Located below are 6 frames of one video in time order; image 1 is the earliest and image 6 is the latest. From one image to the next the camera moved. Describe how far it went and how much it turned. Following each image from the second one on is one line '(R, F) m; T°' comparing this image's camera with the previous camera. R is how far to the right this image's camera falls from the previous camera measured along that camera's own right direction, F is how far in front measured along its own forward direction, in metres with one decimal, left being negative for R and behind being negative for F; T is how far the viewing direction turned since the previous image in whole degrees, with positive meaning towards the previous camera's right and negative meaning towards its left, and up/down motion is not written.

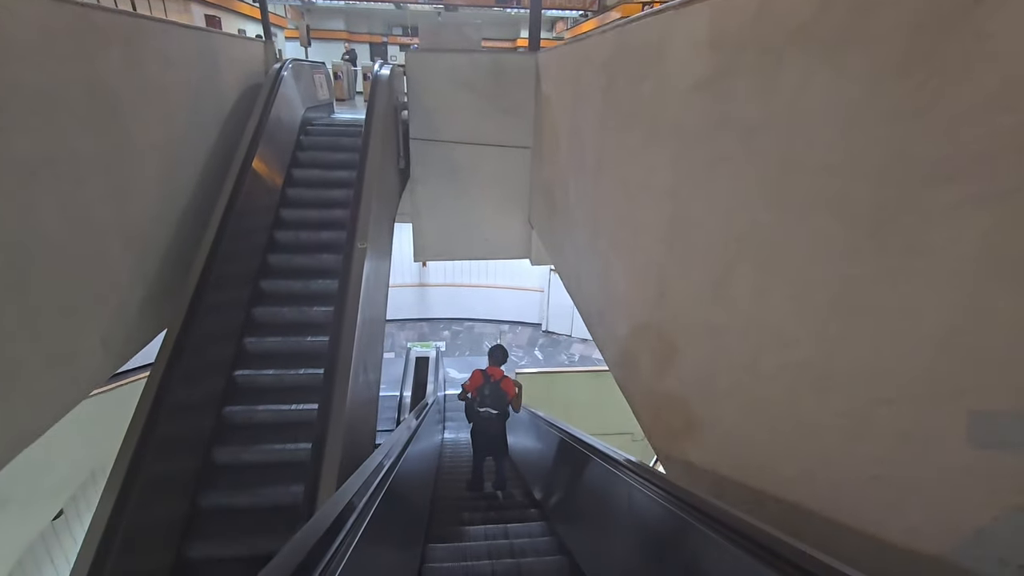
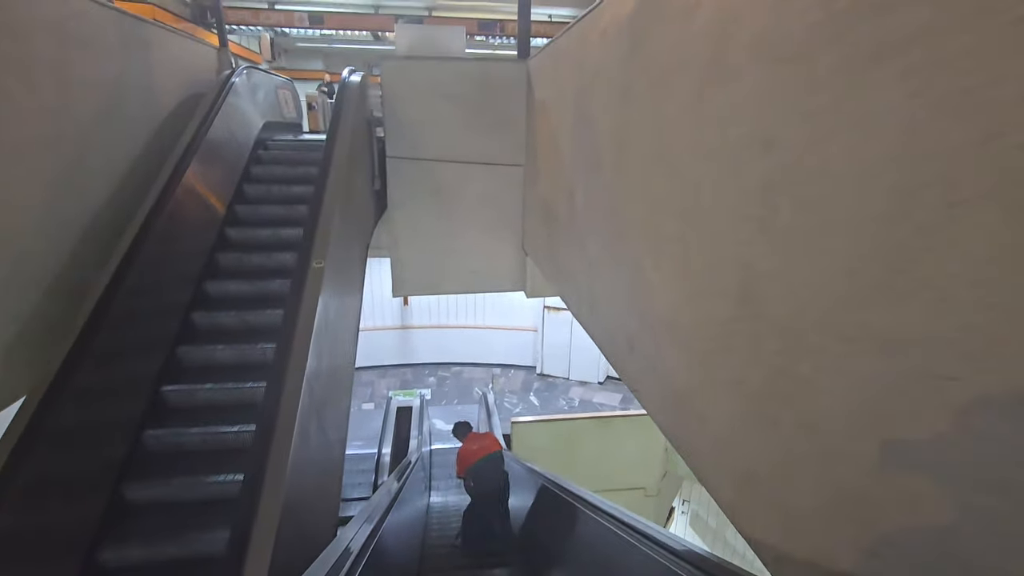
(-0.1, +0.7) m; +2°
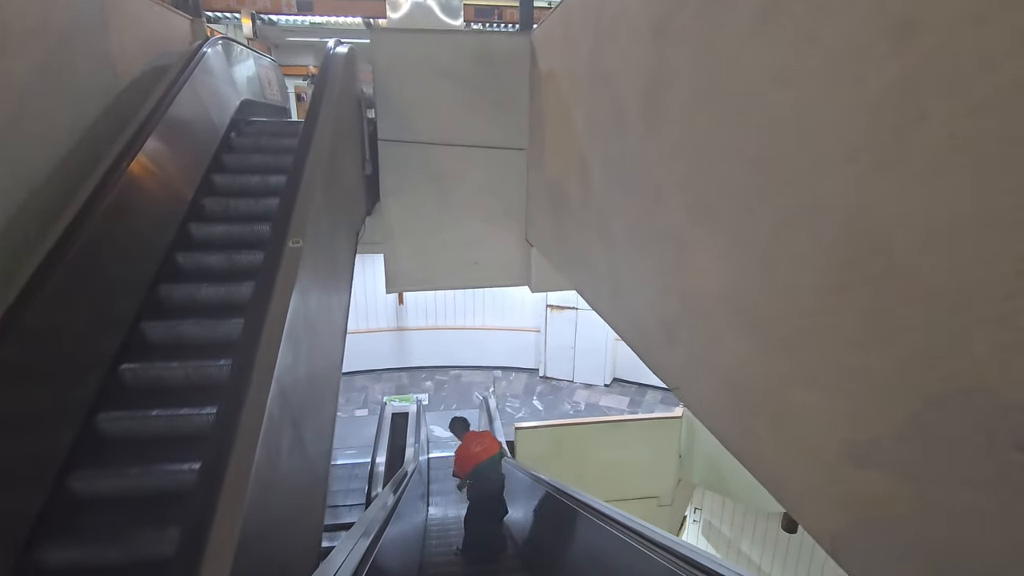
(-0.1, +0.4) m; 0°
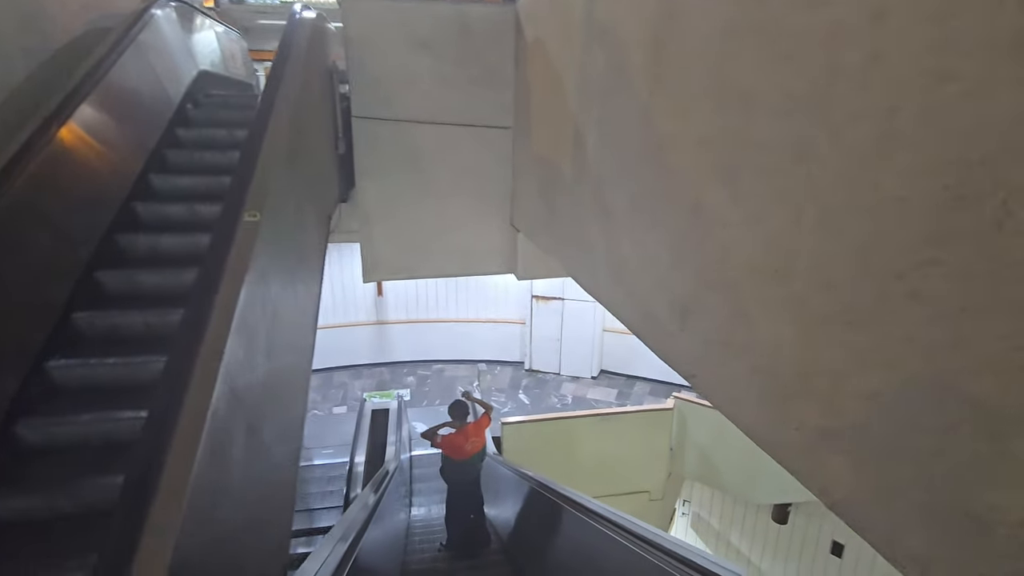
(0.0, +0.2) m; +2°
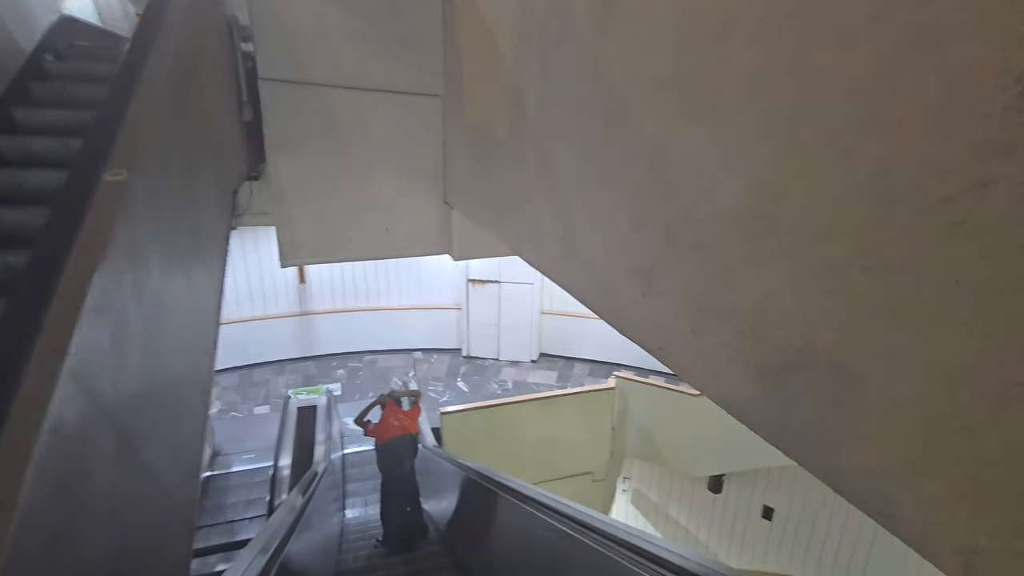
(0.0, +0.2) m; +7°
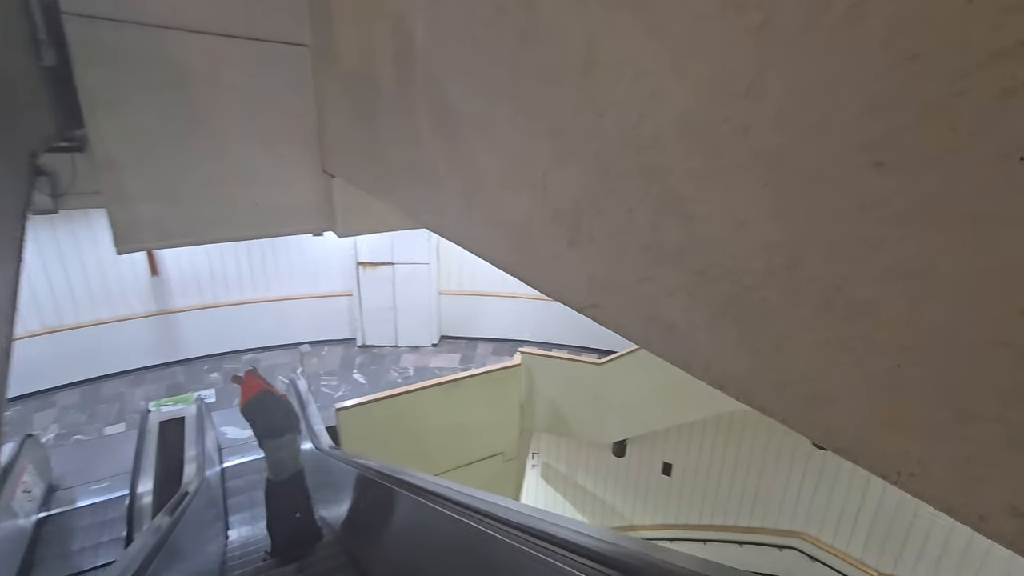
(0.0, +0.3) m; +12°
